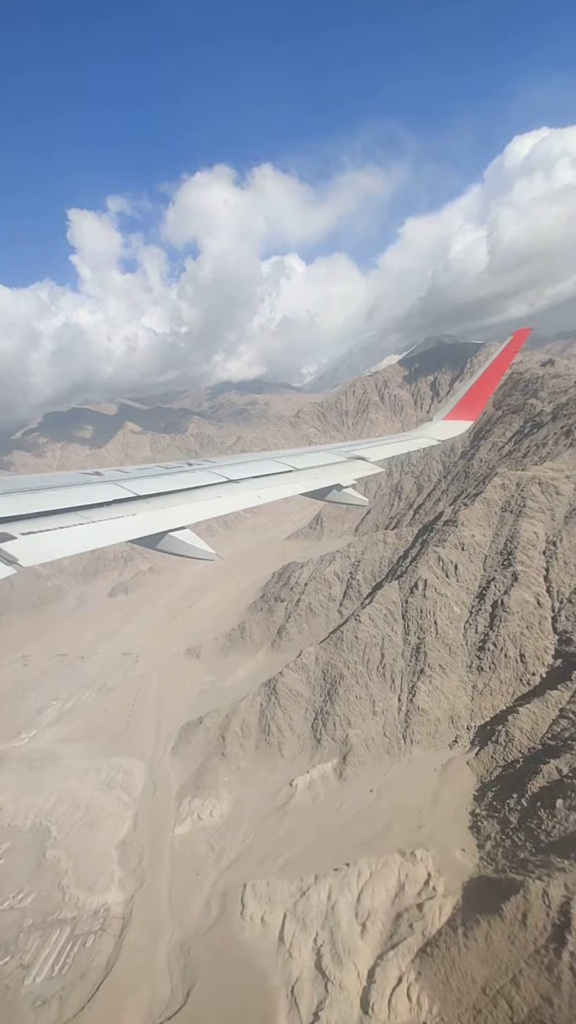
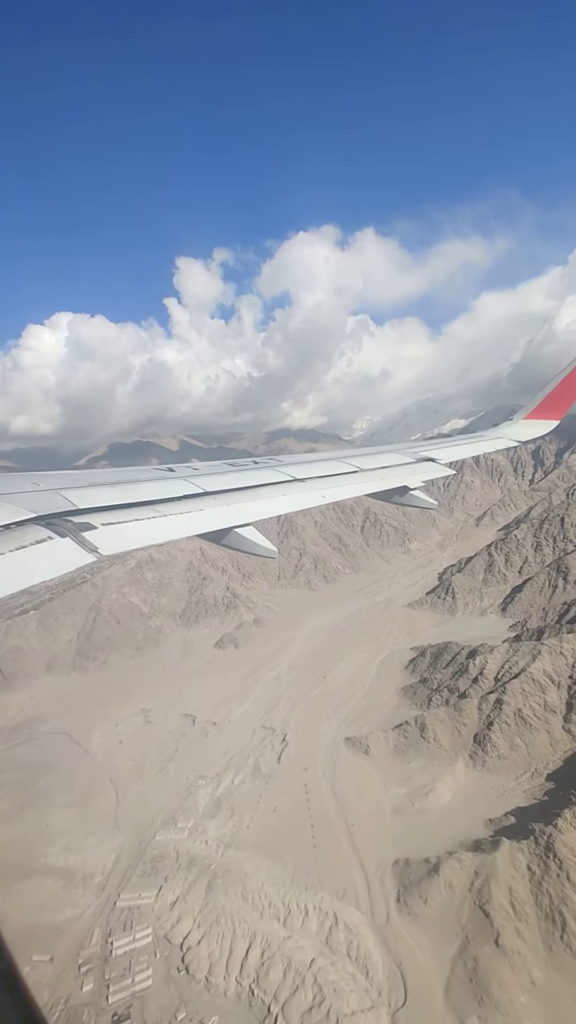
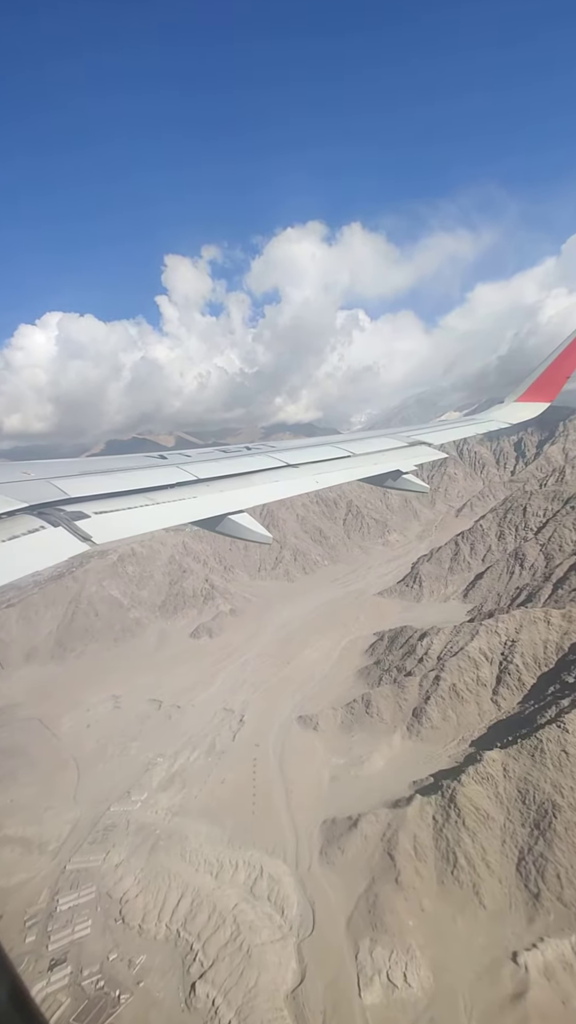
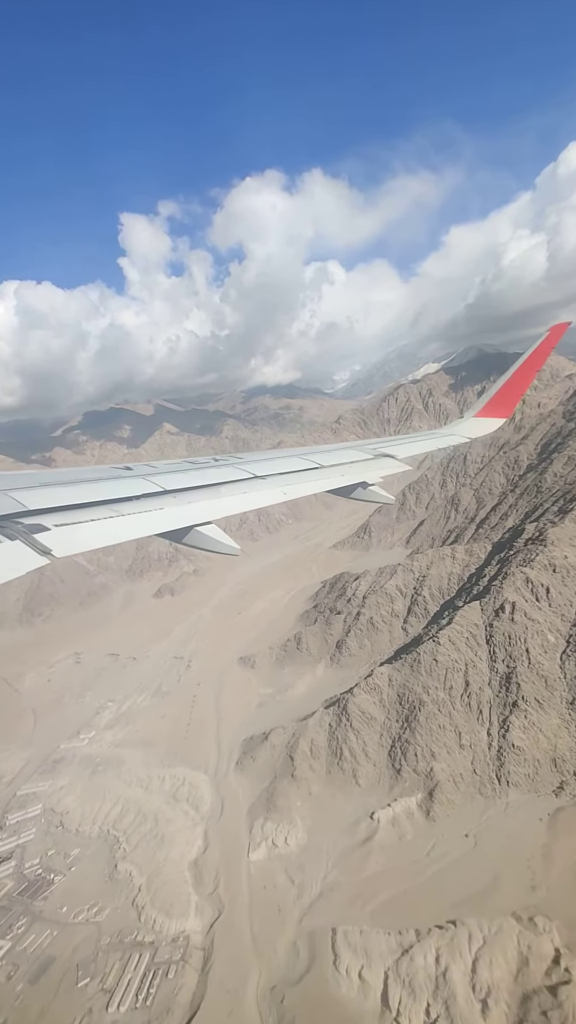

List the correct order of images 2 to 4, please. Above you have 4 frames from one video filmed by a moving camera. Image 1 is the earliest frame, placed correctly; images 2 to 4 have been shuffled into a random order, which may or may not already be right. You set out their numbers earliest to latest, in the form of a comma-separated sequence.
4, 3, 2
